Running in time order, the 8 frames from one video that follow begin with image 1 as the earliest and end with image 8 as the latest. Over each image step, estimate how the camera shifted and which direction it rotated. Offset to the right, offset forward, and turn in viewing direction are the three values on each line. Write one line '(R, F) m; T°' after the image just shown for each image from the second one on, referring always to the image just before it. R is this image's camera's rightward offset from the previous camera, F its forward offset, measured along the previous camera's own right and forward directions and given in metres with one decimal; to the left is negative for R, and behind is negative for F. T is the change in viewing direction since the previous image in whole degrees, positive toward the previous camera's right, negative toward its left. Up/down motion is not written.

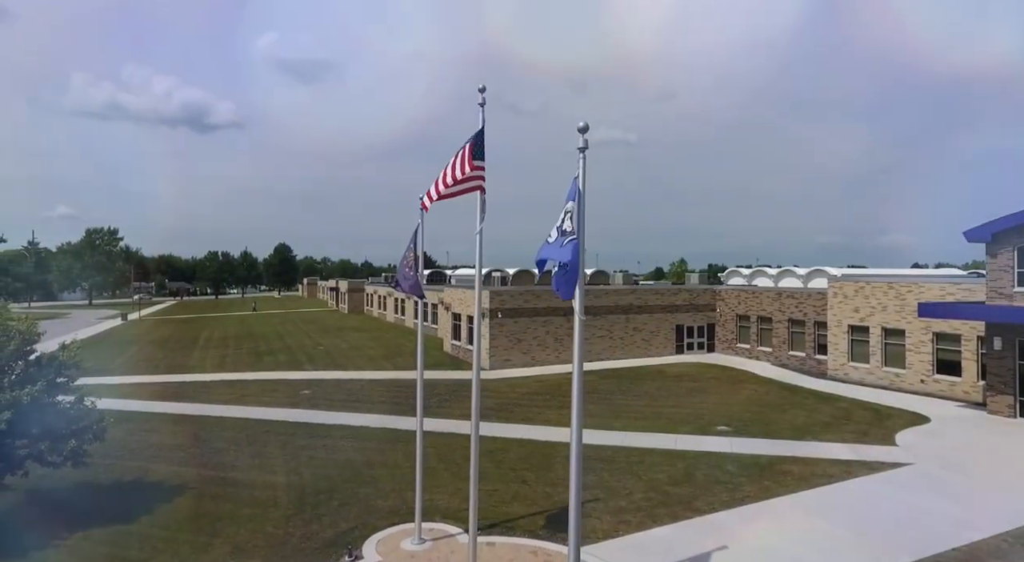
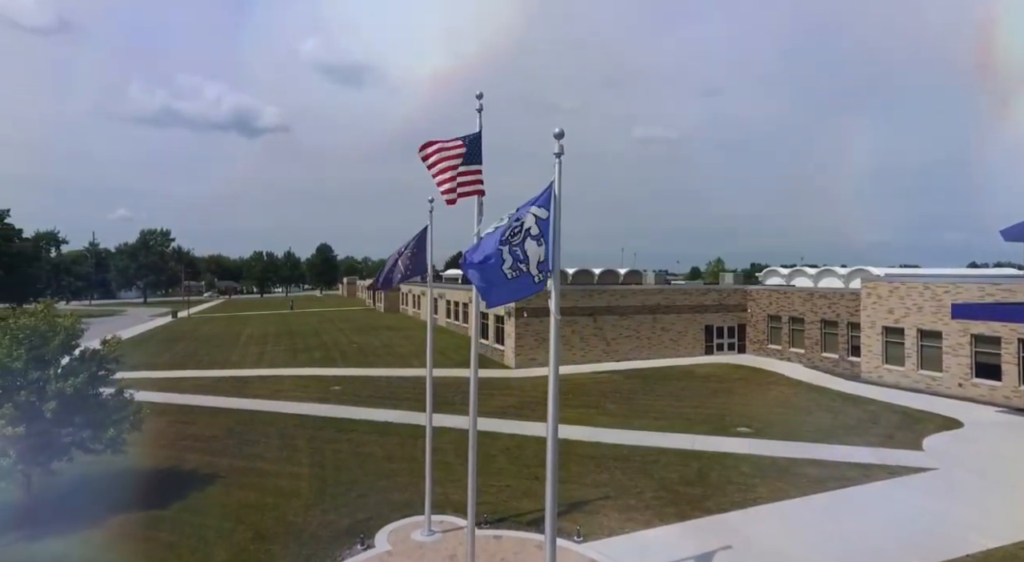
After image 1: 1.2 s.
(+0.8, -0.3) m; -4°
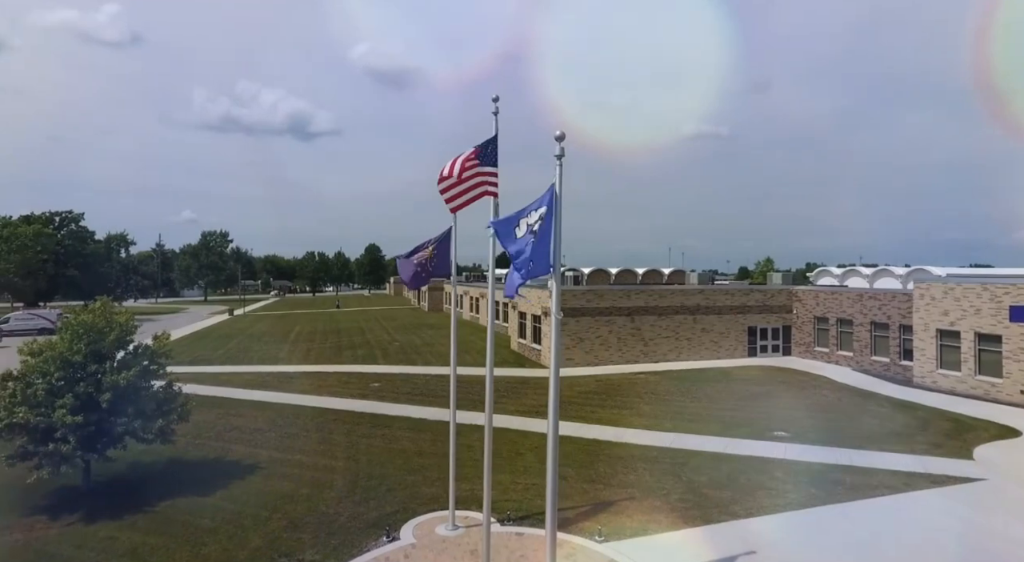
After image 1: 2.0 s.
(+0.7, -0.2) m; -5°
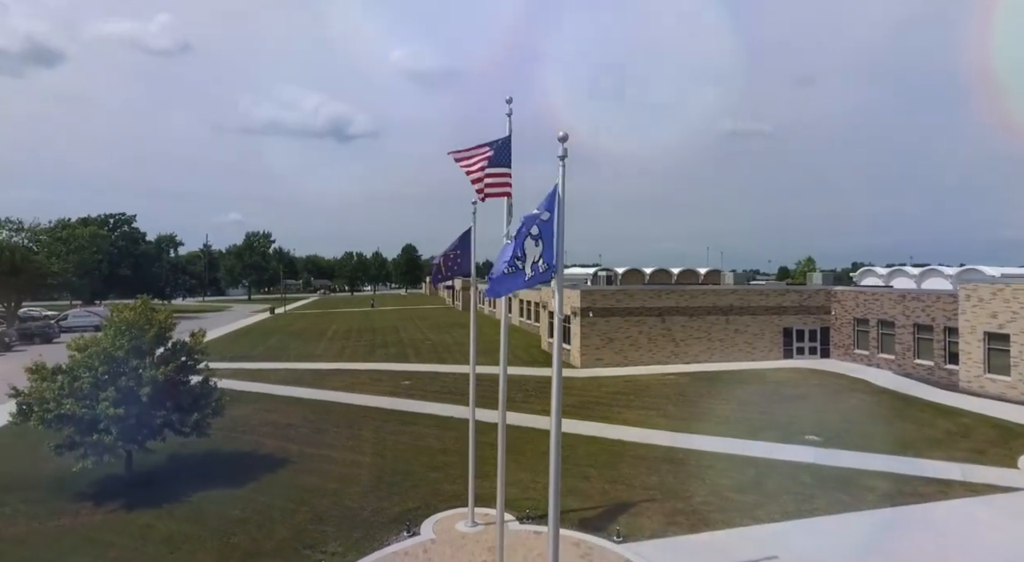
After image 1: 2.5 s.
(+0.5, -0.1) m; -4°
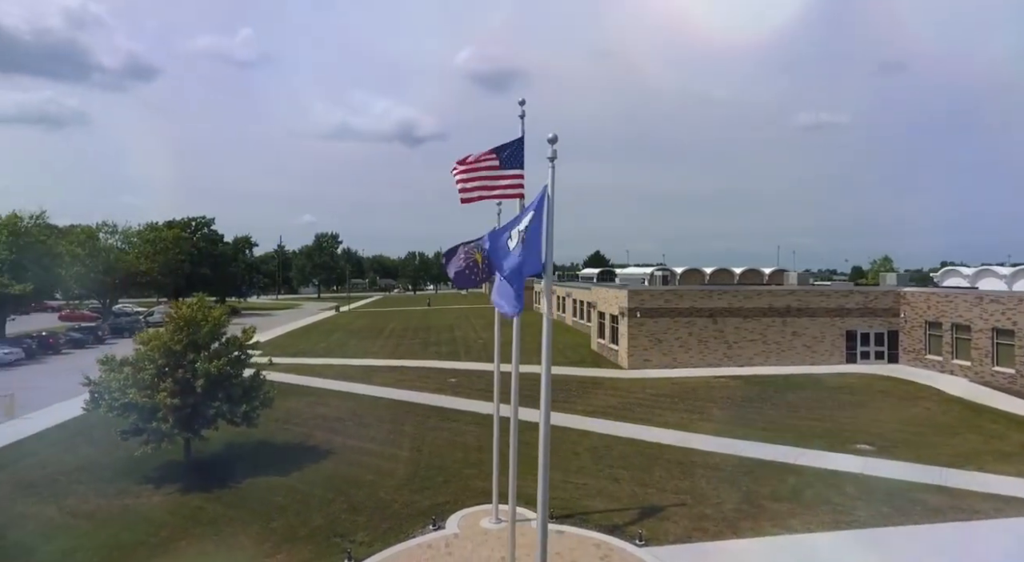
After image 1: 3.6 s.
(+1.1, 0.0) m; -7°
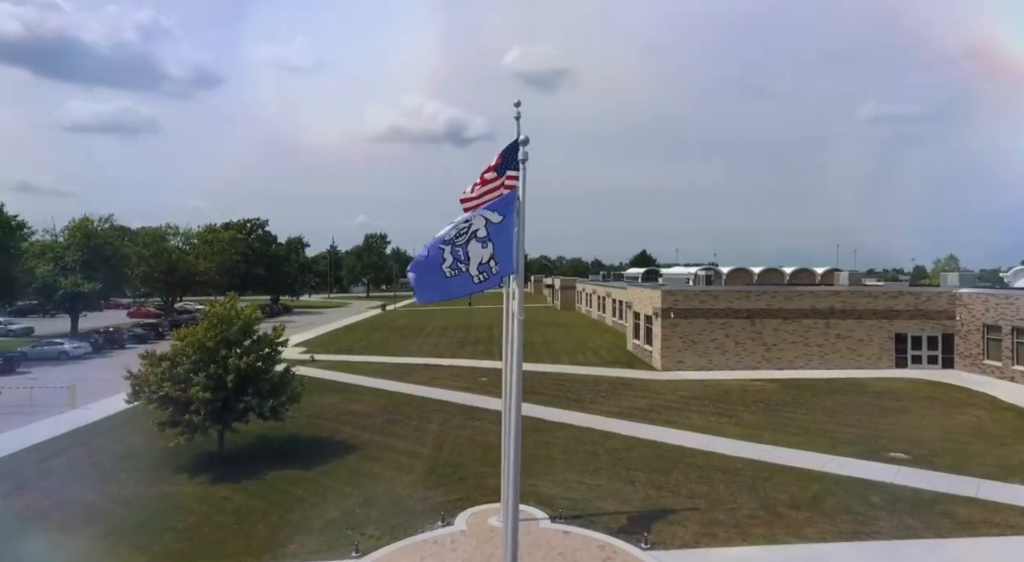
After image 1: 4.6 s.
(+1.1, 0.0) m; -6°
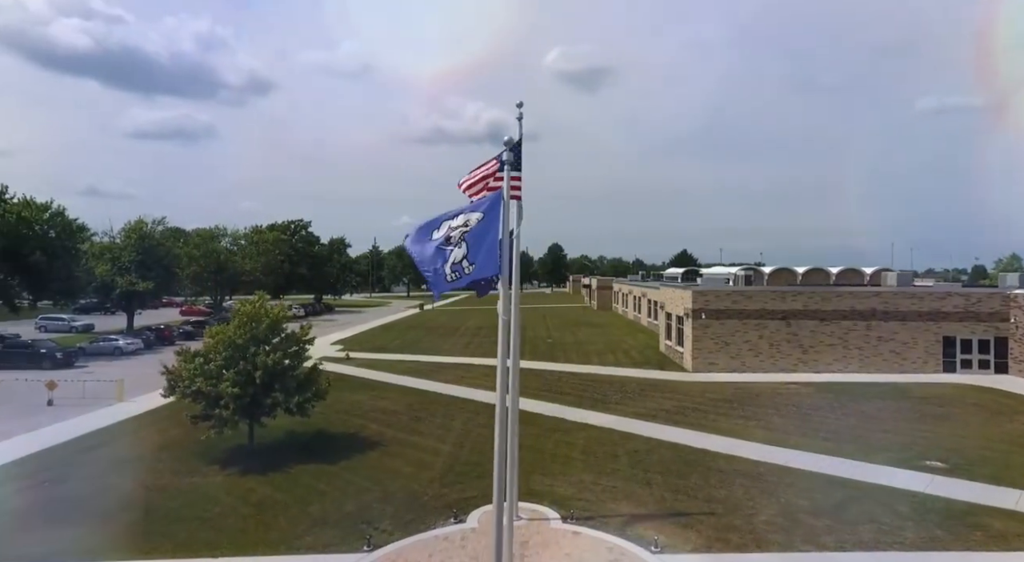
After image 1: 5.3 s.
(+0.8, +0.1) m; -5°
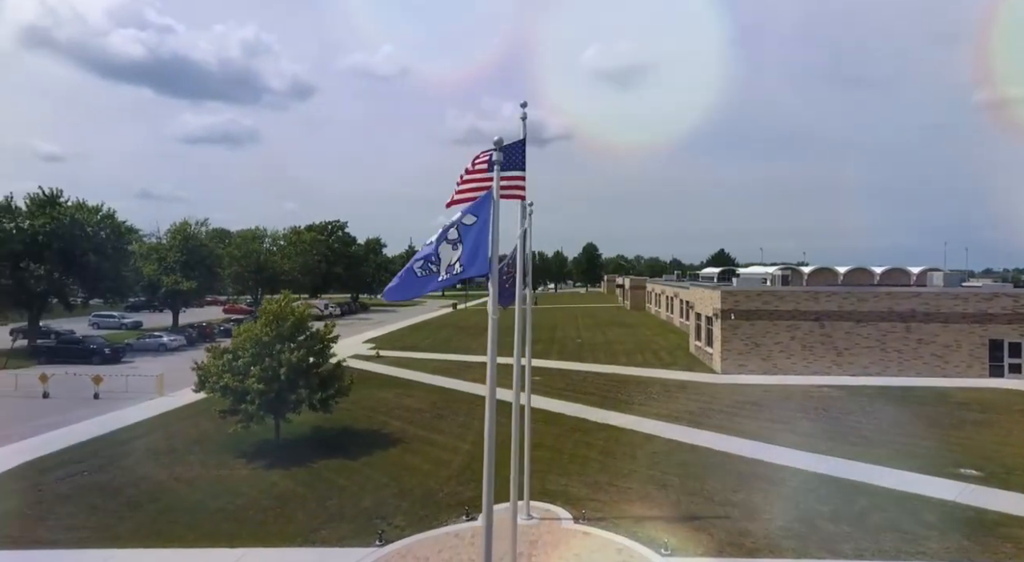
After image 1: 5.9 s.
(+0.7, +0.1) m; -4°
